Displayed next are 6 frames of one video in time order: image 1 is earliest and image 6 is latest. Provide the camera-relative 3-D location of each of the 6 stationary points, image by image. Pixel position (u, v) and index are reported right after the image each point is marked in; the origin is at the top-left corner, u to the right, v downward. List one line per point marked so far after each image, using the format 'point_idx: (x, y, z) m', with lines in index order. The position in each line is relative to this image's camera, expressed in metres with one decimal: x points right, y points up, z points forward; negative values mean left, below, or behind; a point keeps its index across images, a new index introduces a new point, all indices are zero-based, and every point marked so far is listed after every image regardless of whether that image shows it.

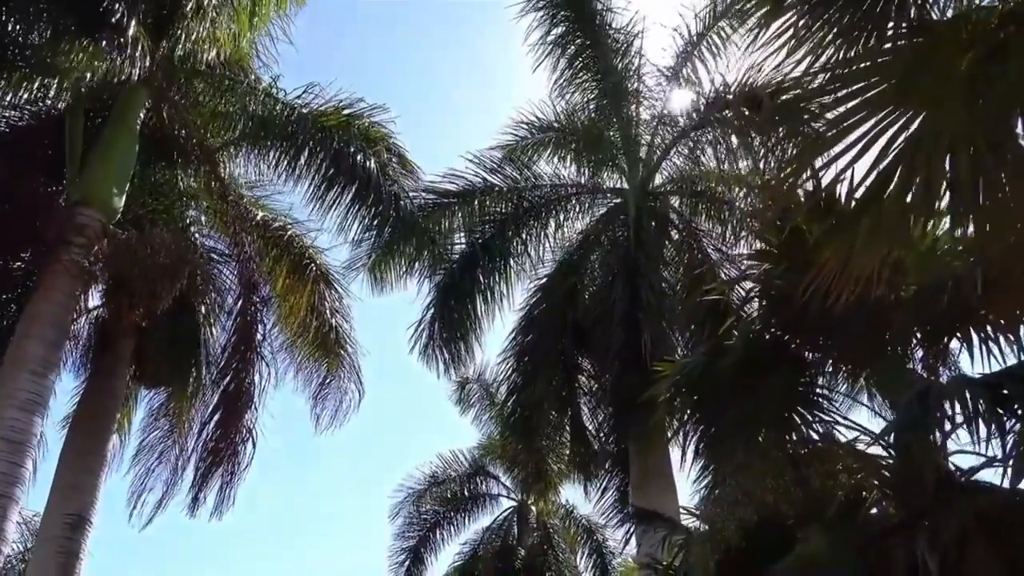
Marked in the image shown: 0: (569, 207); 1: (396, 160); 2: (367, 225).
0: (+0.7, +1.1, +13.0) m
1: (-1.3, +1.5, +11.6) m
2: (-1.6, +0.7, +11.3) m
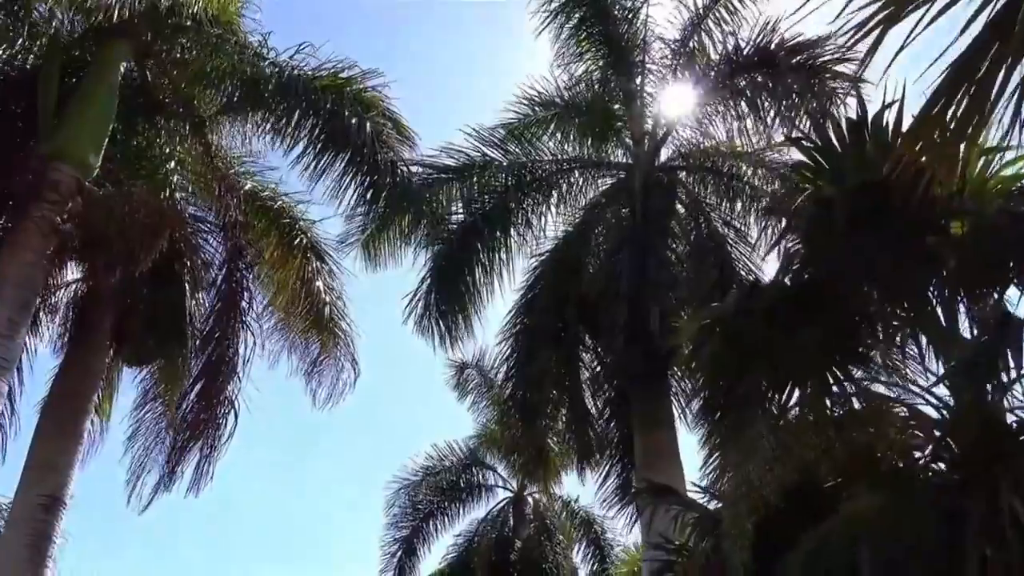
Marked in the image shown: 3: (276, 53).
0: (+0.7, +1.3, +12.5) m
1: (-1.3, +1.8, +11.0) m
2: (-1.6, +1.0, +10.7) m
3: (-2.5, +2.5, +10.6) m
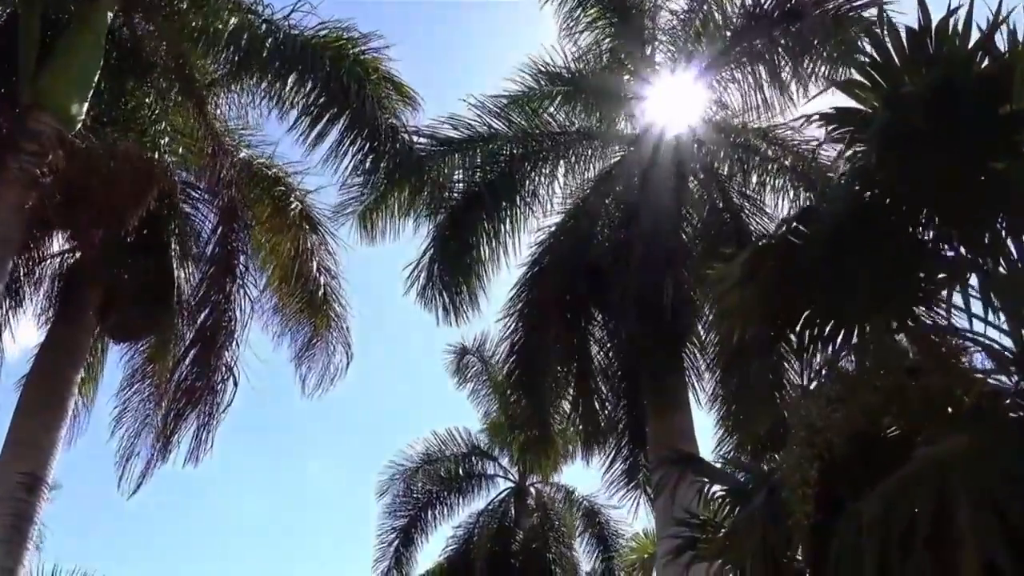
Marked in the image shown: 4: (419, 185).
0: (+0.8, +1.6, +12.0) m
1: (-1.2, +2.1, +10.5) m
2: (-1.6, +1.3, +10.2) m
3: (-2.4, +2.8, +10.1) m
4: (-1.0, +1.1, +10.8) m
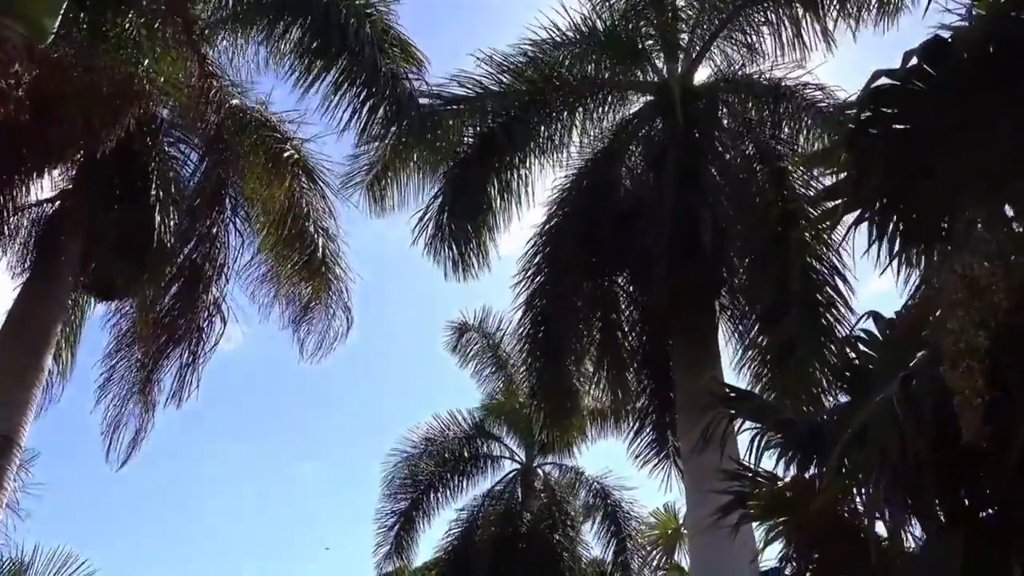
0: (+0.9, +2.1, +11.1) m
1: (-1.1, +2.5, +9.7) m
2: (-1.4, +1.8, +9.4) m
3: (-2.2, +3.2, +9.2) m
4: (-0.8, +1.5, +10.0) m
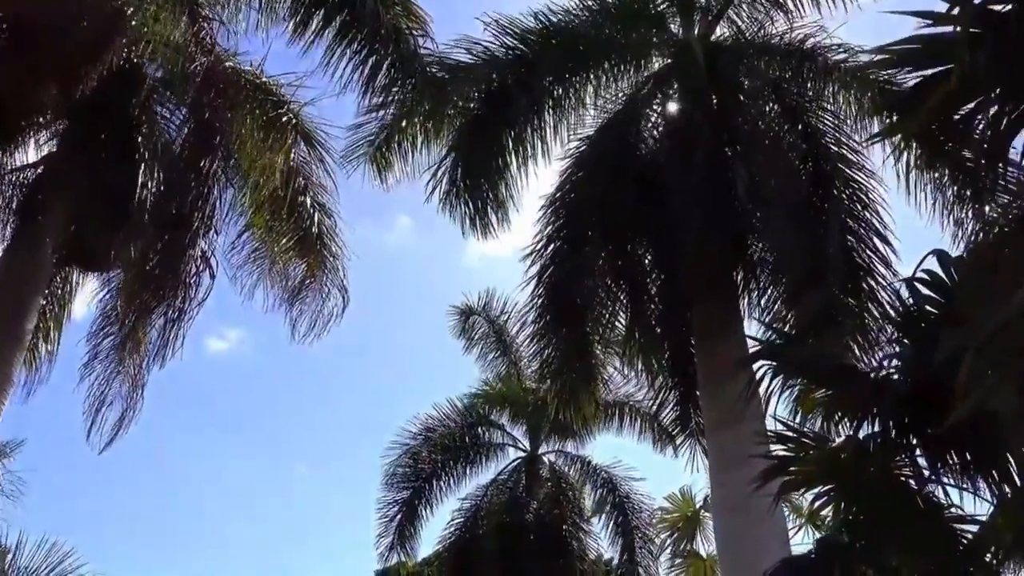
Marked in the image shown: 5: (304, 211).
0: (+1.0, +2.4, +10.6) m
1: (-1.0, +2.8, +9.1) m
2: (-1.3, +2.1, +8.8) m
3: (-2.1, +3.5, +8.7) m
4: (-0.7, +1.8, +9.4) m
5: (-2.2, +0.8, +10.5) m
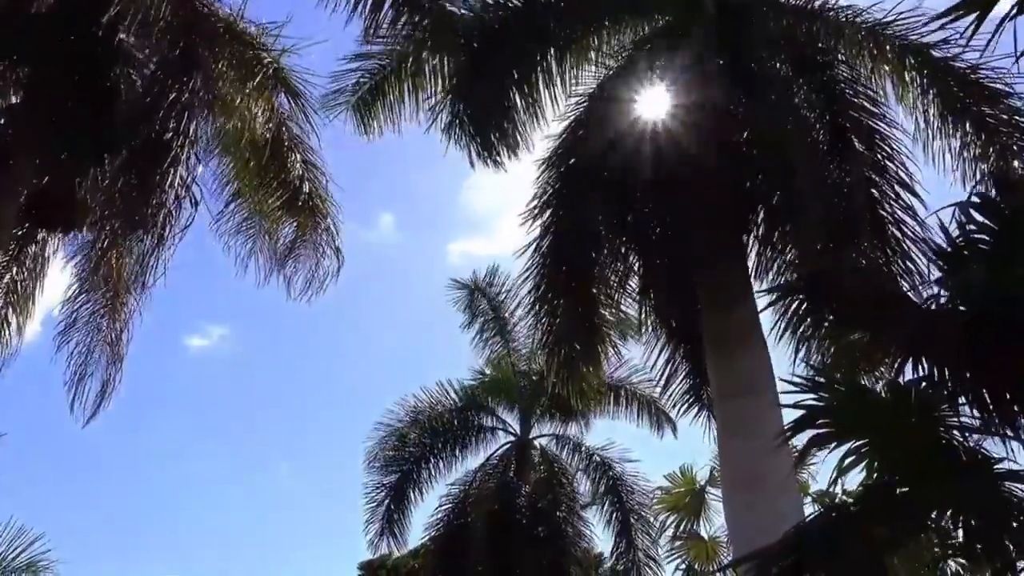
0: (+1.0, +2.7, +10.1) m
1: (-1.0, +3.2, +8.6) m
2: (-1.3, +2.4, +8.3) m
3: (-2.1, +3.9, +8.2) m
4: (-0.7, +2.2, +8.9) m
5: (-2.2, +1.2, +10.0) m
